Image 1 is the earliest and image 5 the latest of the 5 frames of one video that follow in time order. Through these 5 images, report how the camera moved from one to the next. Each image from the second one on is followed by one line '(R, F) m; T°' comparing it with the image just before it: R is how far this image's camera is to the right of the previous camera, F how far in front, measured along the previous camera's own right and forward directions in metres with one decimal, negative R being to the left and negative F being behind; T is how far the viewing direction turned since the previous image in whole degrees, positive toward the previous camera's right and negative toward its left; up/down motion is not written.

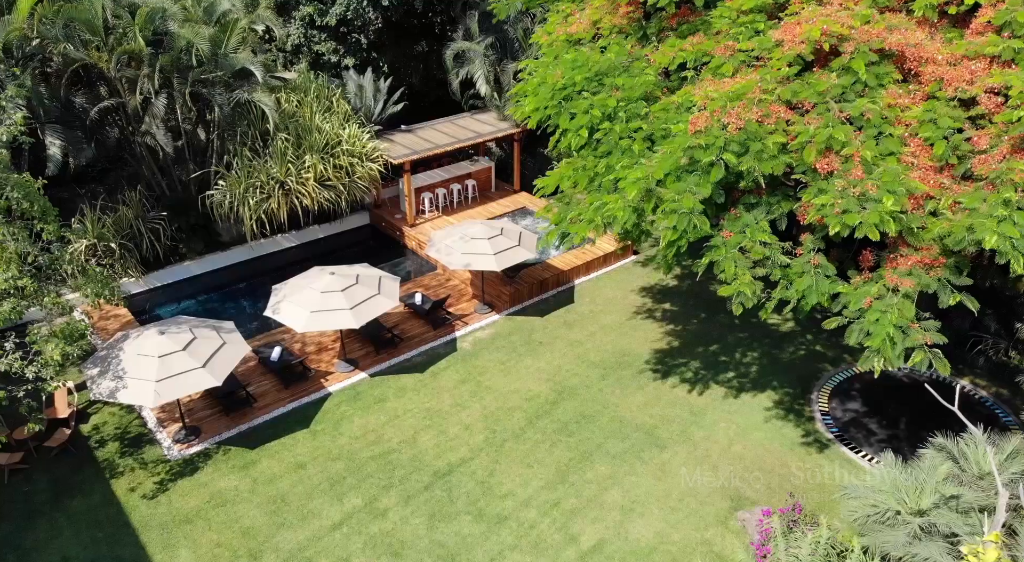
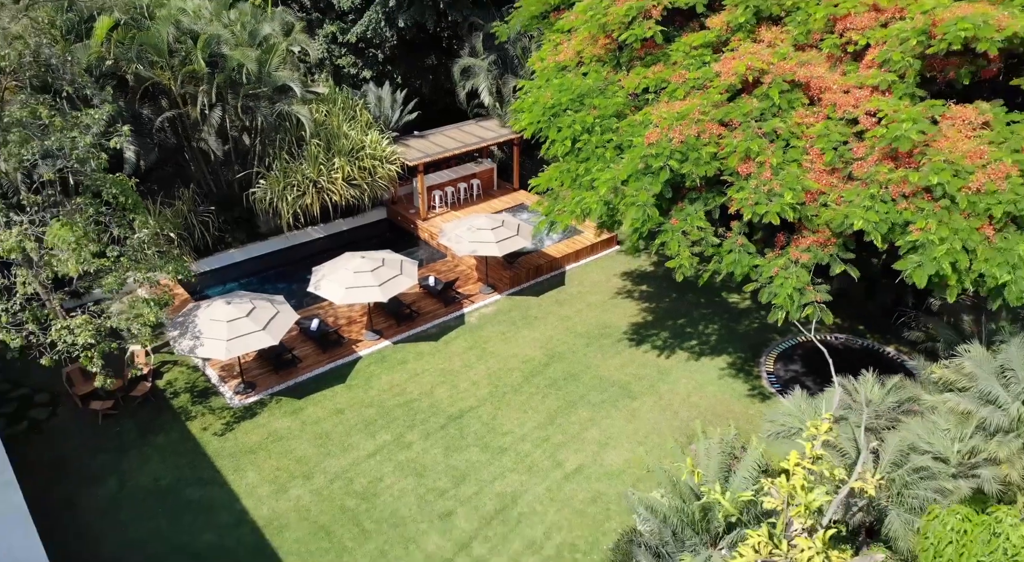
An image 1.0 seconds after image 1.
(0.0, -2.4) m; 0°
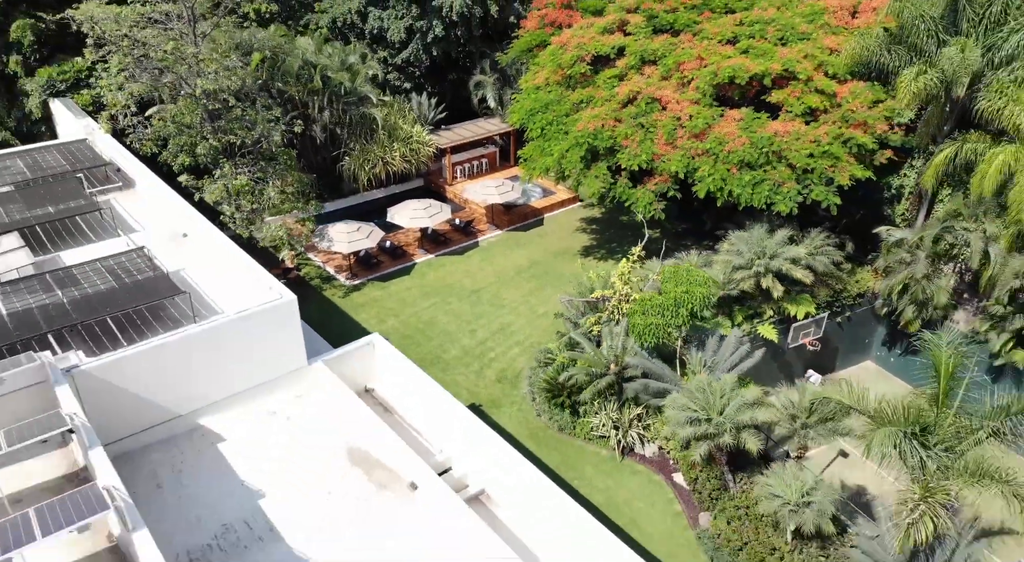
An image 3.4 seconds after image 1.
(+0.2, -9.3) m; 0°
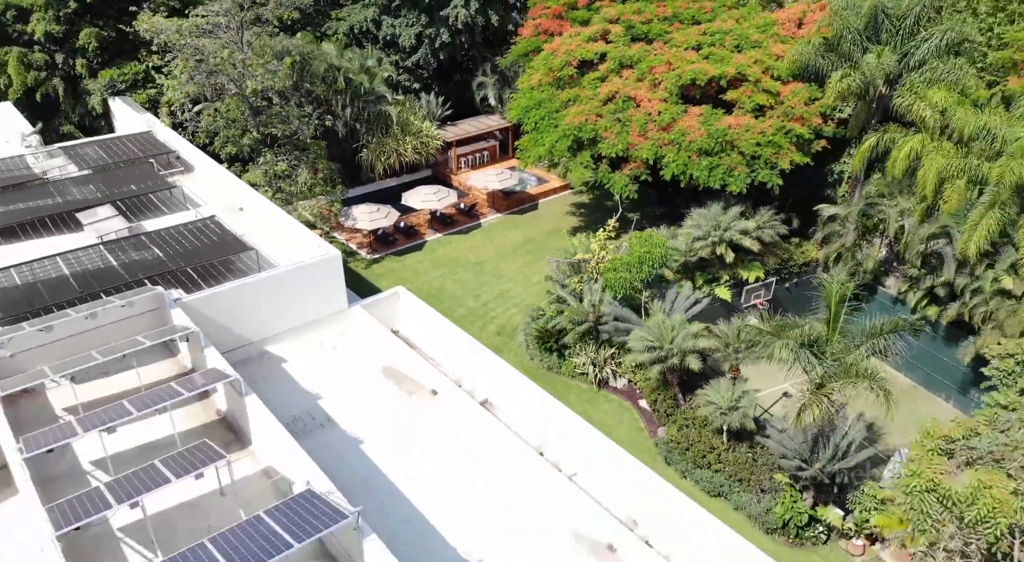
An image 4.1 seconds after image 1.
(+0.1, -3.6) m; 0°
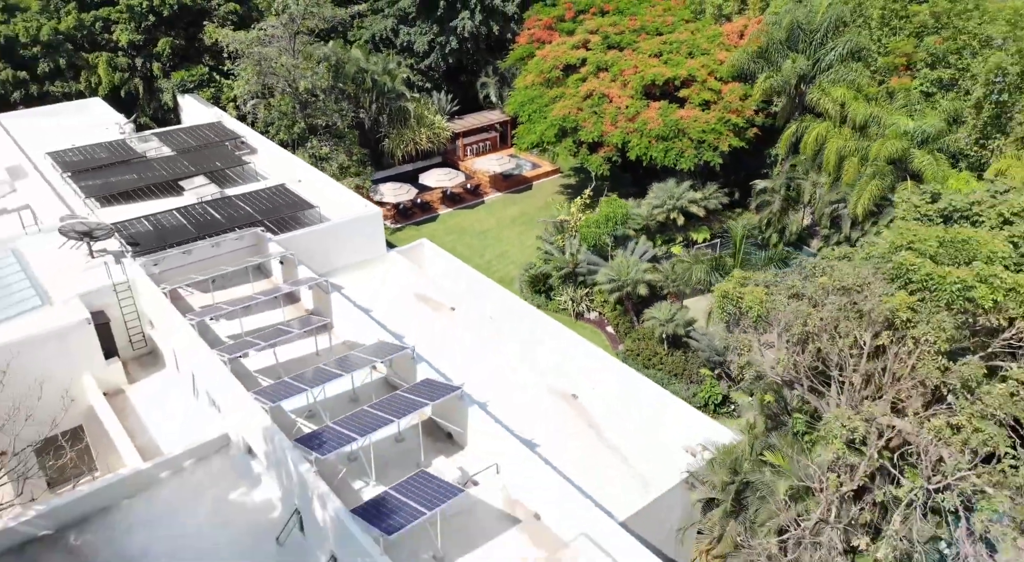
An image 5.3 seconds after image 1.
(+0.1, -5.7) m; 0°
